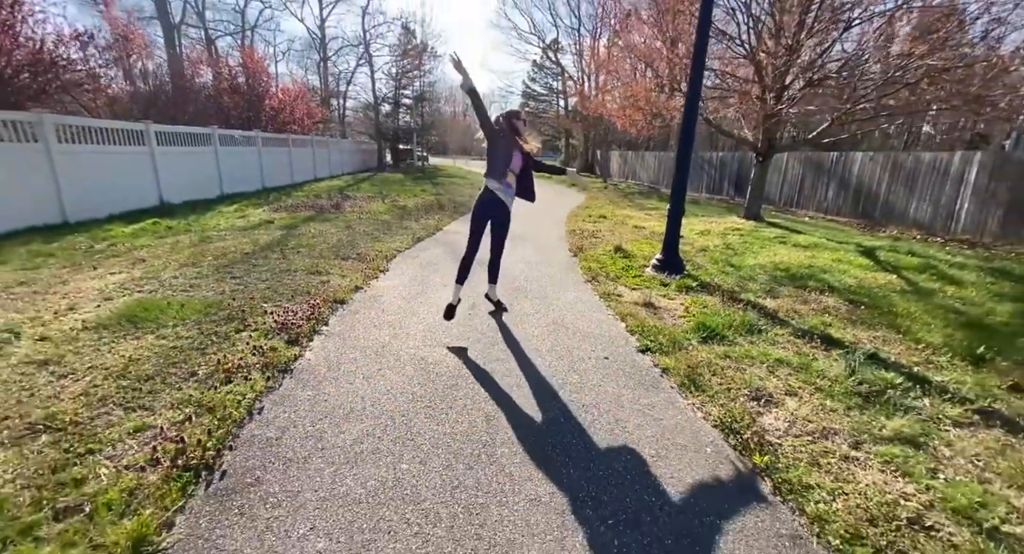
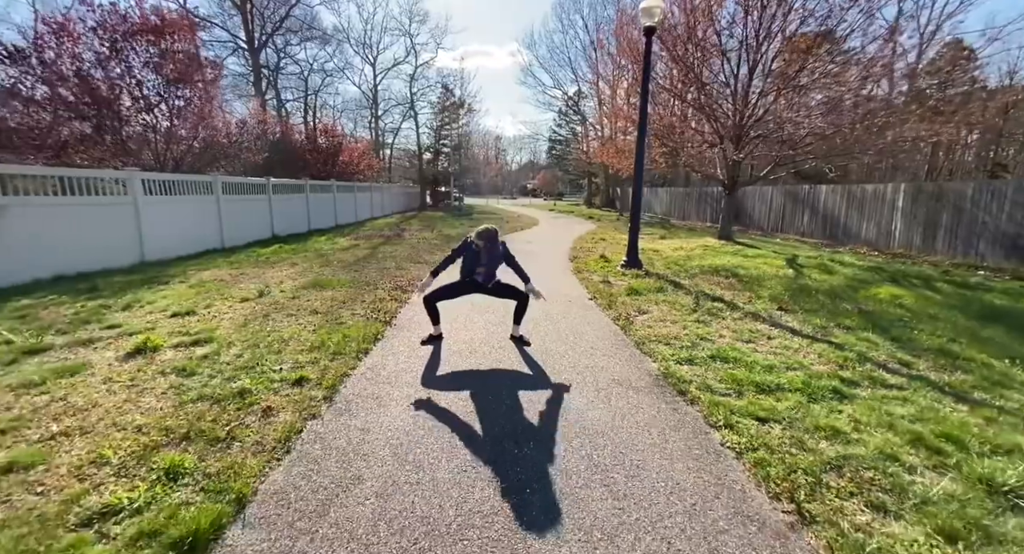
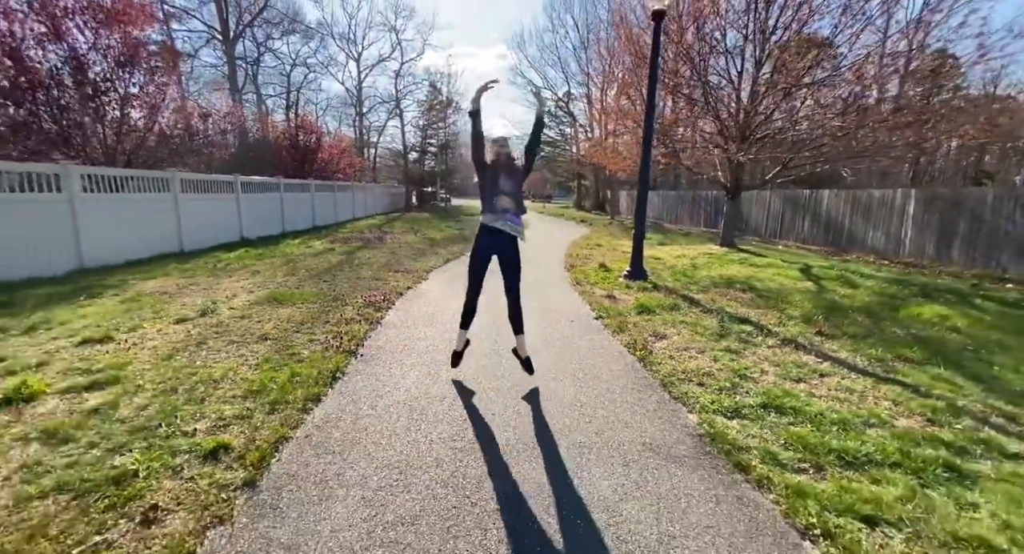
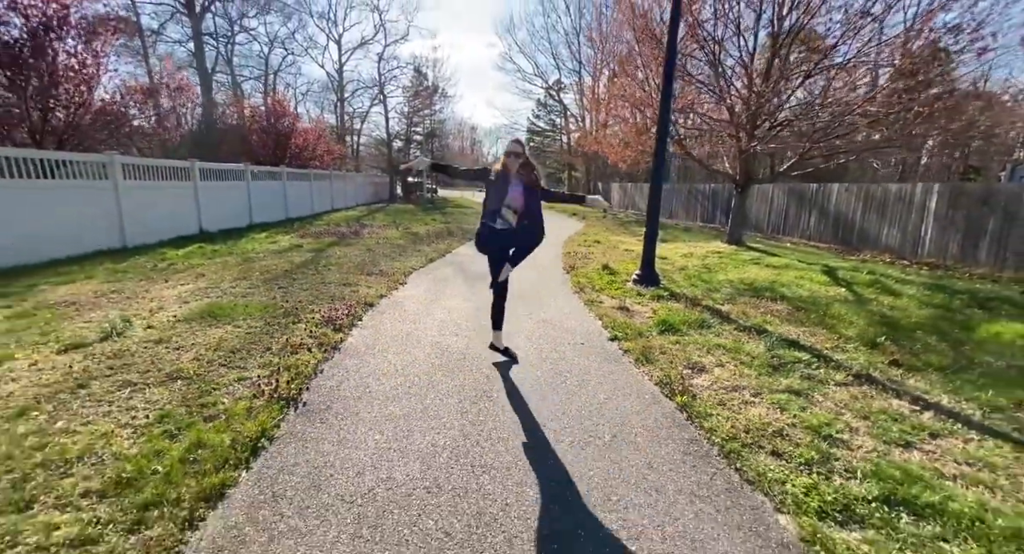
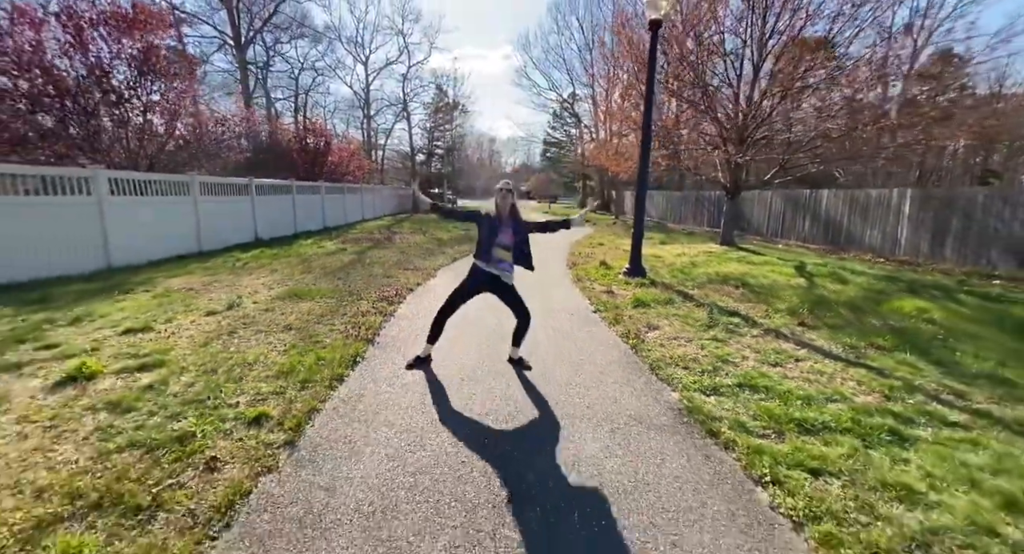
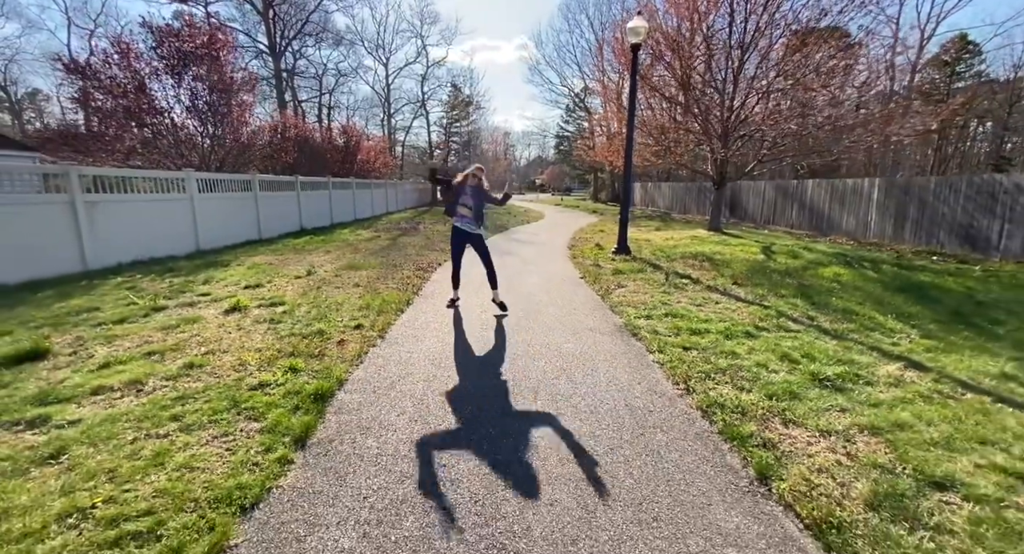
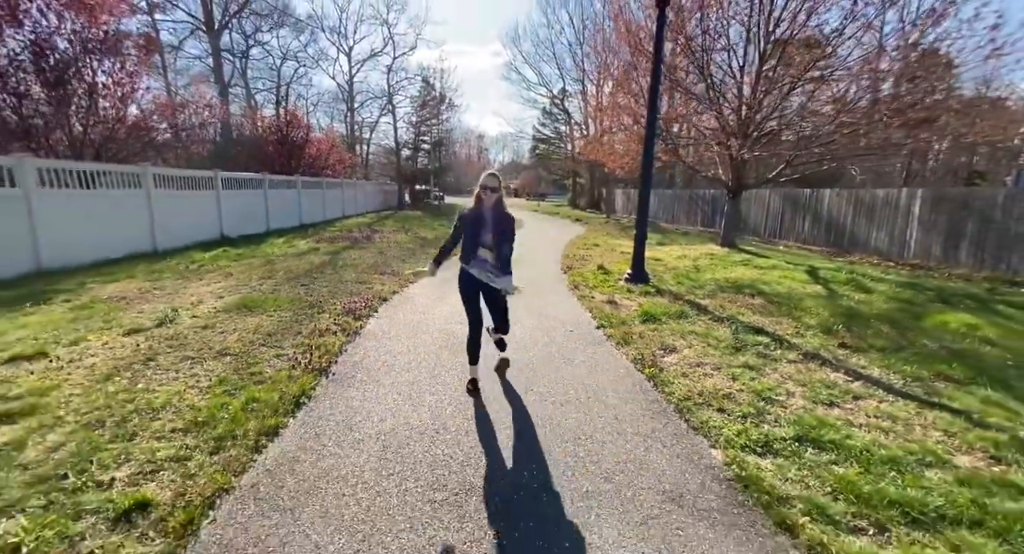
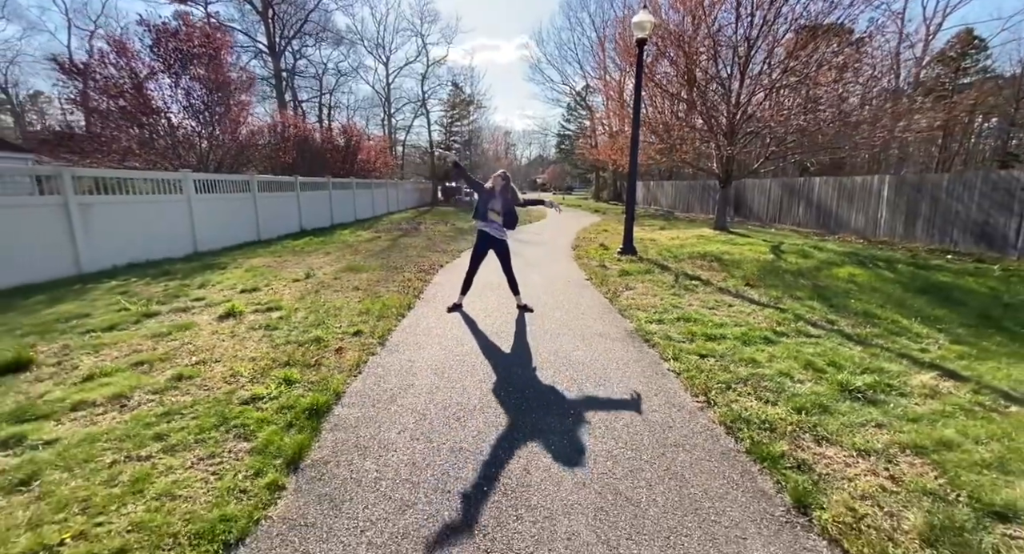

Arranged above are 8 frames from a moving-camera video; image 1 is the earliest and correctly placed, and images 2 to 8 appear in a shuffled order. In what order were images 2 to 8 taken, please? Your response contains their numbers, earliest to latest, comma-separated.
4, 7, 3, 5, 2, 8, 6
